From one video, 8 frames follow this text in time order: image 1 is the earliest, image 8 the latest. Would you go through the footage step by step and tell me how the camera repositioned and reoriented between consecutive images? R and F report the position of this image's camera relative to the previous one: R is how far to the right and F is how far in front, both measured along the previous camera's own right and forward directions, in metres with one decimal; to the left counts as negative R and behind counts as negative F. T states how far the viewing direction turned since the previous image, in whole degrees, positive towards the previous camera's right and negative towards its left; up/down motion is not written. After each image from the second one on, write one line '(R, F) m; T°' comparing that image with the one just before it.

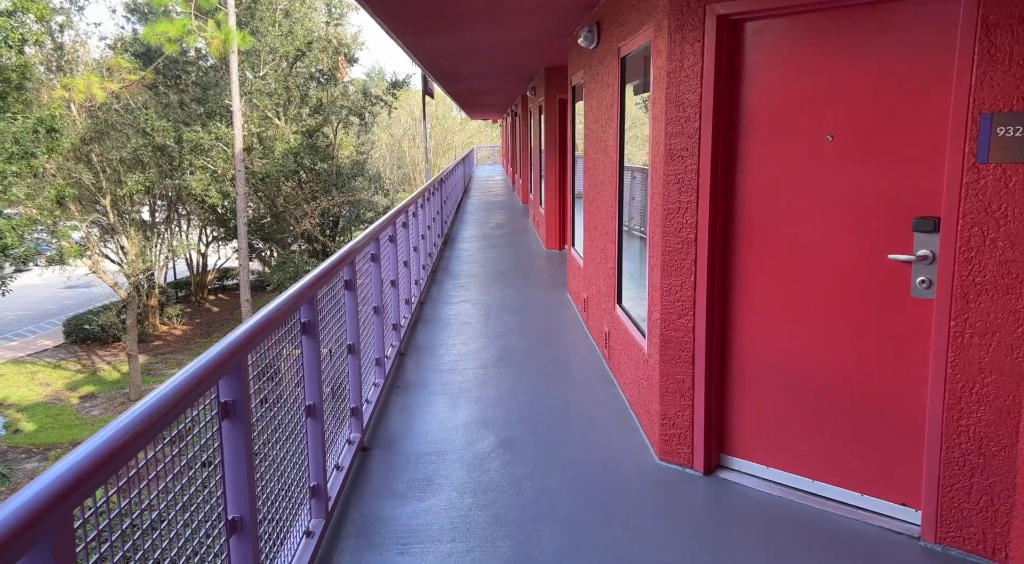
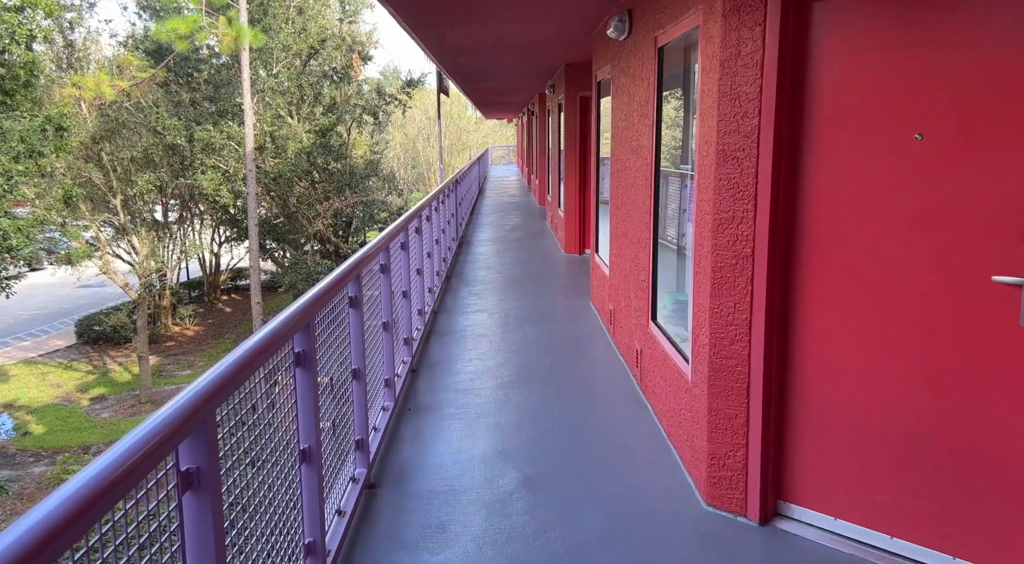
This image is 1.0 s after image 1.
(0.0, +0.3) m; -1°
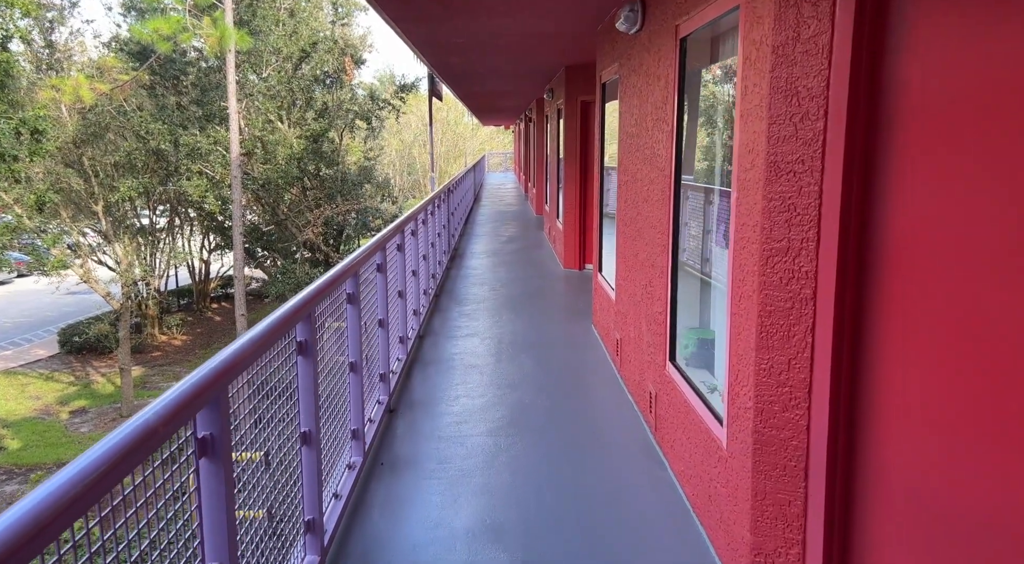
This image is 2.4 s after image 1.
(0.0, +0.5) m; 0°
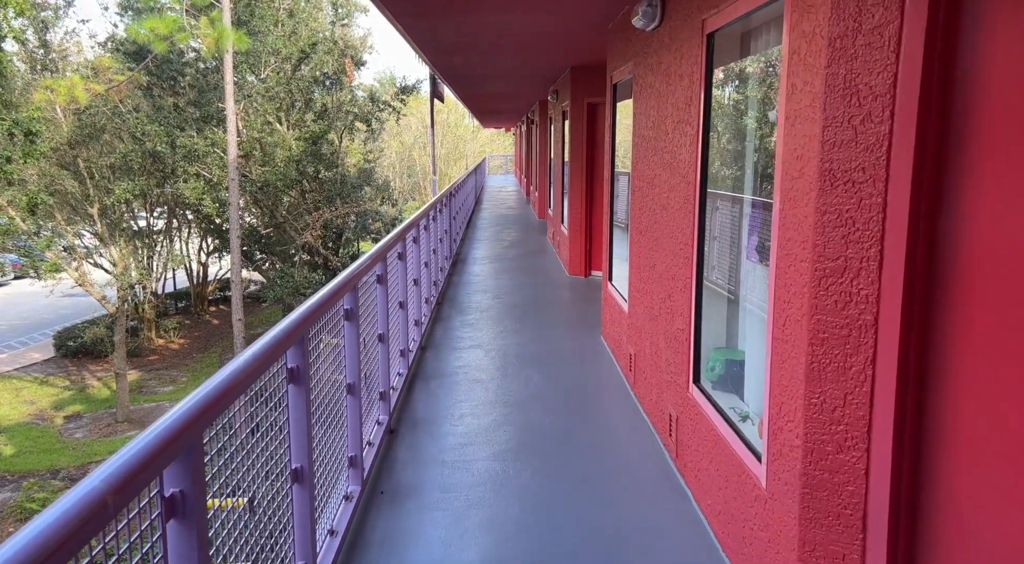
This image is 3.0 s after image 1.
(0.0, +0.2) m; 0°
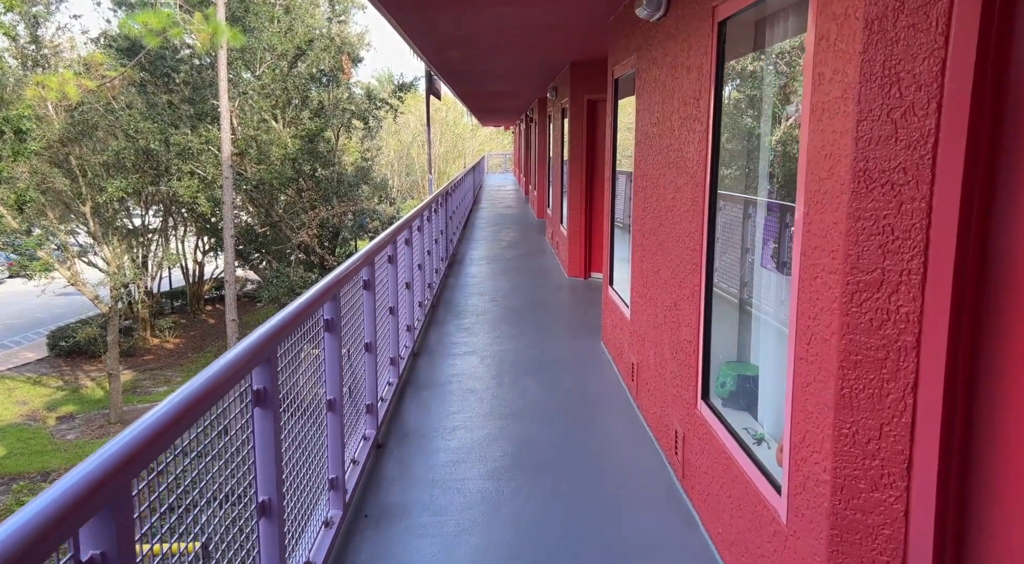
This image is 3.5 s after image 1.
(0.0, +0.2) m; 0°
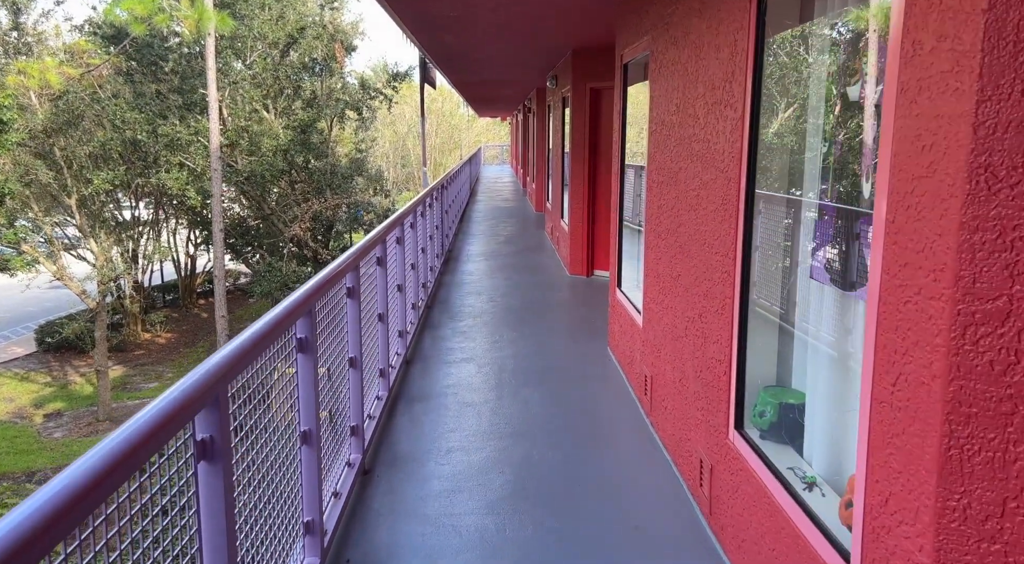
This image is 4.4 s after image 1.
(0.0, +0.3) m; 0°
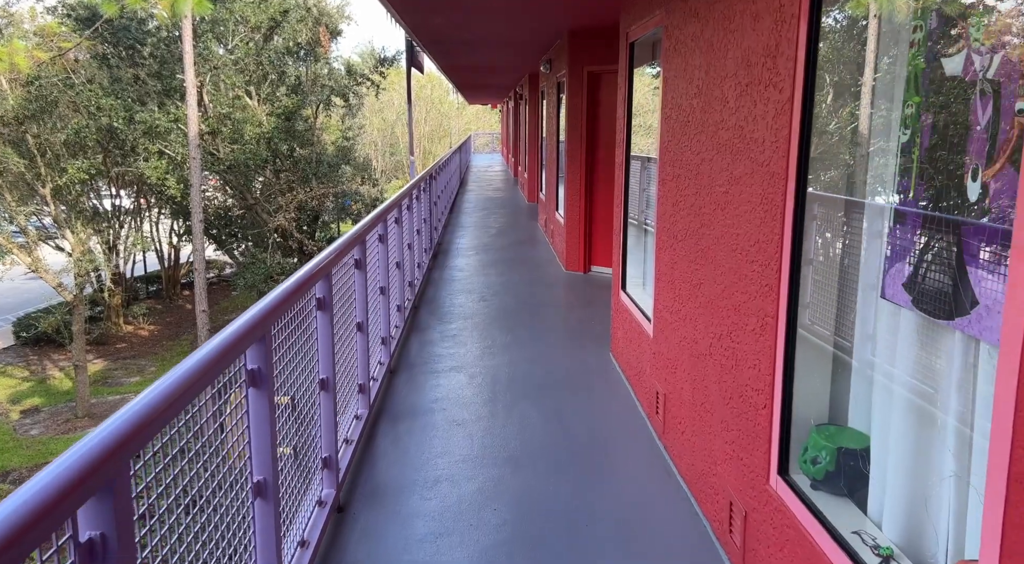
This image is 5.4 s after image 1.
(0.0, +0.4) m; +1°
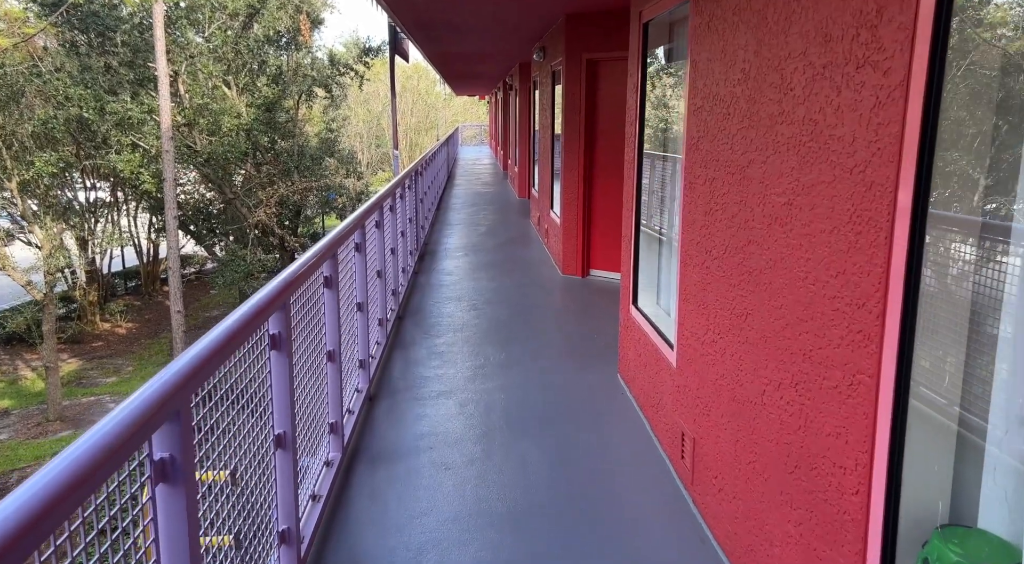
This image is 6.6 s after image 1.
(0.0, +0.4) m; +1°
